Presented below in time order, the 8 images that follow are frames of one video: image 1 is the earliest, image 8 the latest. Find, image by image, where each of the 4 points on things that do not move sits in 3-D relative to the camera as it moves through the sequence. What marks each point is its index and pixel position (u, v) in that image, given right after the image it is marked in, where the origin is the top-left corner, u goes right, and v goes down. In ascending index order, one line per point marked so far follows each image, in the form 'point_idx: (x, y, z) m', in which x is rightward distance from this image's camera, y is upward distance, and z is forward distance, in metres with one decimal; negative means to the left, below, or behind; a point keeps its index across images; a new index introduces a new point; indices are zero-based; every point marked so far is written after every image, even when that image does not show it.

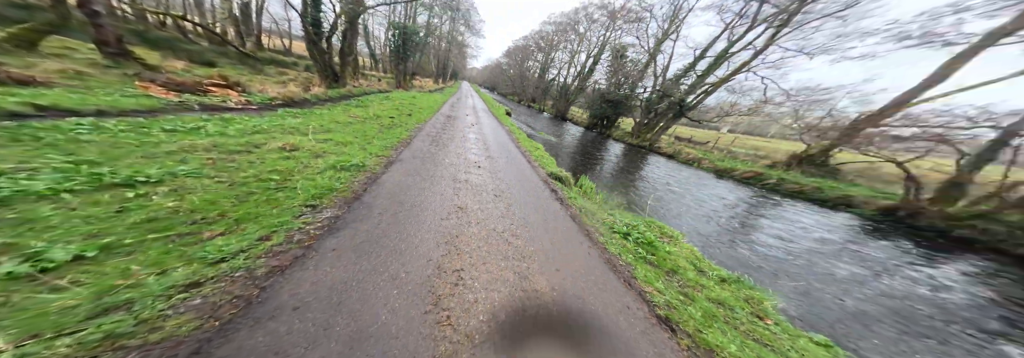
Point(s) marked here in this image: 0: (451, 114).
0: (-3.7, +4.7, +15.8) m
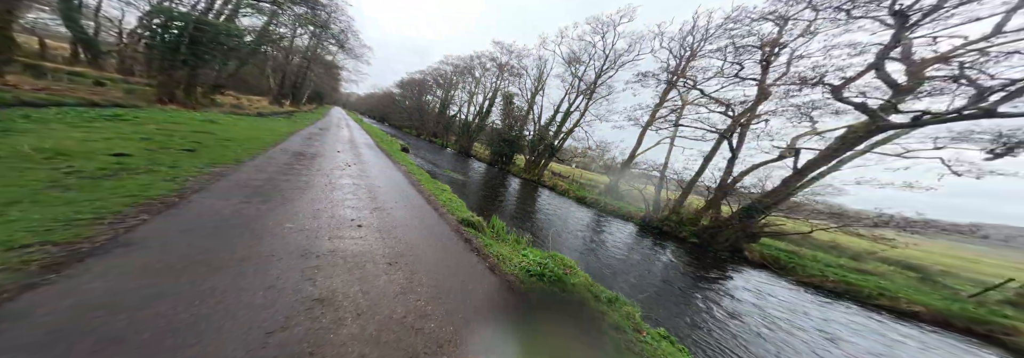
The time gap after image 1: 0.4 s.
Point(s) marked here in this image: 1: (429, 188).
0: (-10.1, +1.8, +12.0) m
1: (-3.1, -0.4, +8.4) m
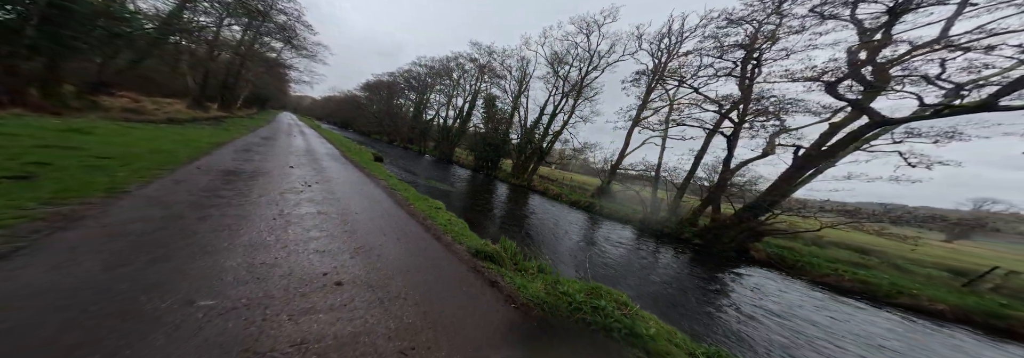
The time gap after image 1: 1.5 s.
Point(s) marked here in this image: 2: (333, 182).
0: (-10.3, +0.9, +9.4) m
1: (-2.8, -0.9, +6.8) m
2: (-6.4, -0.1, +7.5) m
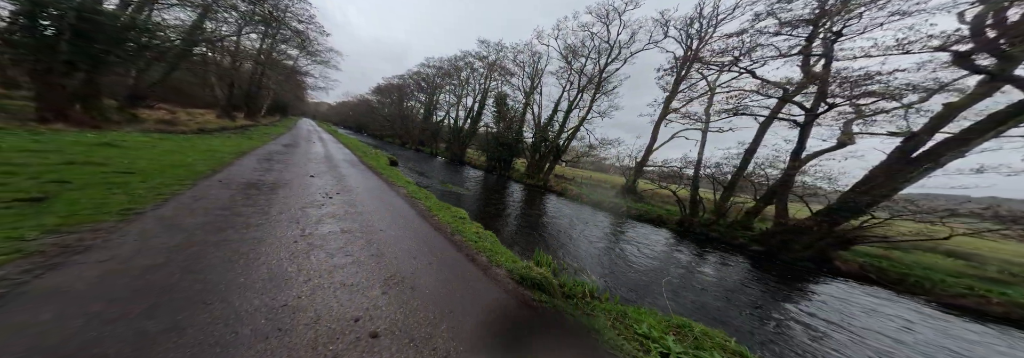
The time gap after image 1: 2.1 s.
0: (-9.3, +0.5, +9.2) m
1: (-1.9, -1.2, +6.2) m
2: (-5.4, -0.4, +7.2) m
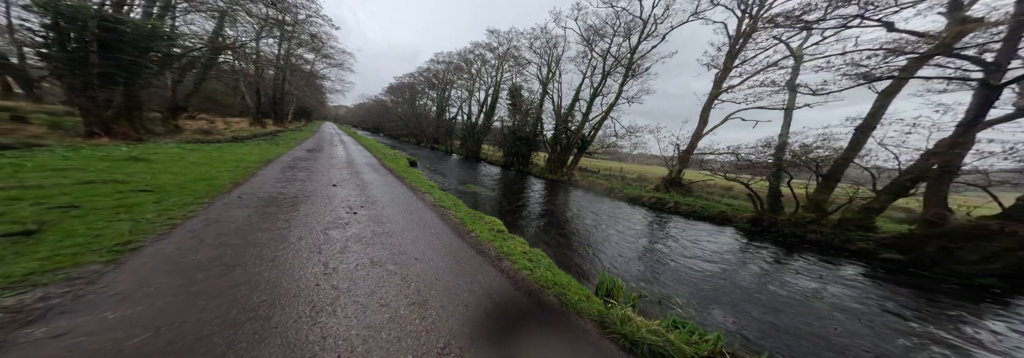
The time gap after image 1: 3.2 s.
0: (-7.9, +0.2, +8.7) m
1: (-0.6, -1.3, +5.3) m
2: (-4.1, -0.7, +6.4) m
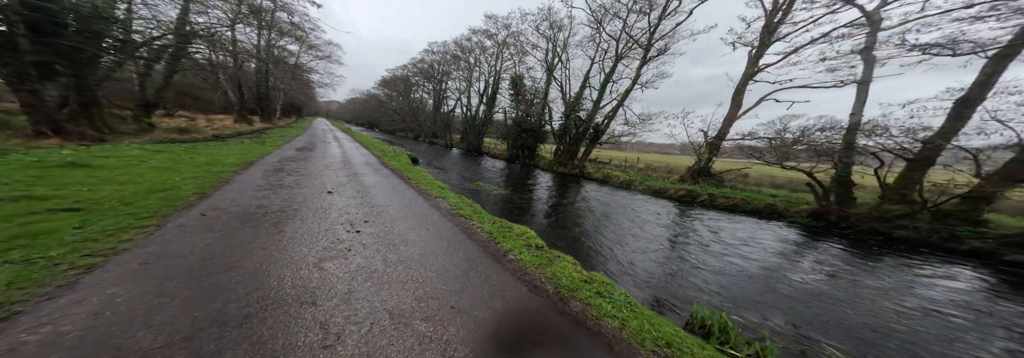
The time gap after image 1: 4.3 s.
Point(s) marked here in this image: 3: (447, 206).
0: (-7.0, 0.0, +7.4) m
1: (+0.3, -1.4, +4.1) m
2: (-3.2, -0.8, +5.2) m
3: (-1.9, -0.7, +6.5) m
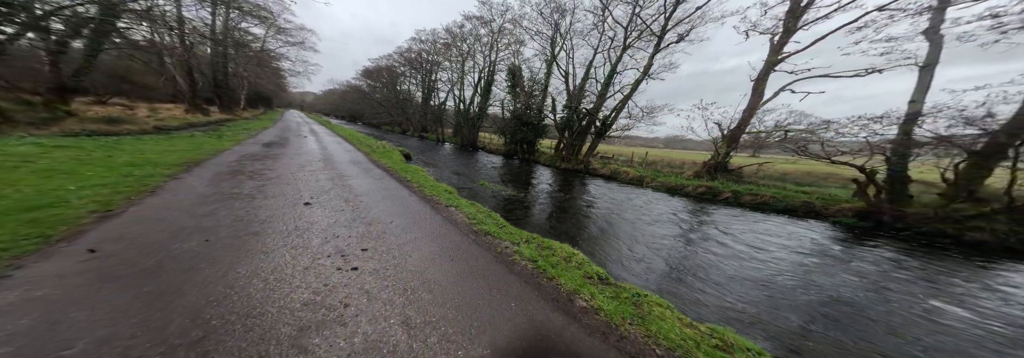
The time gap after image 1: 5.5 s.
0: (-6.3, -0.1, +5.7) m
1: (+1.2, -1.5, +2.9) m
2: (-2.4, -1.0, +3.8) m
3: (-1.1, -0.8, +5.2) m
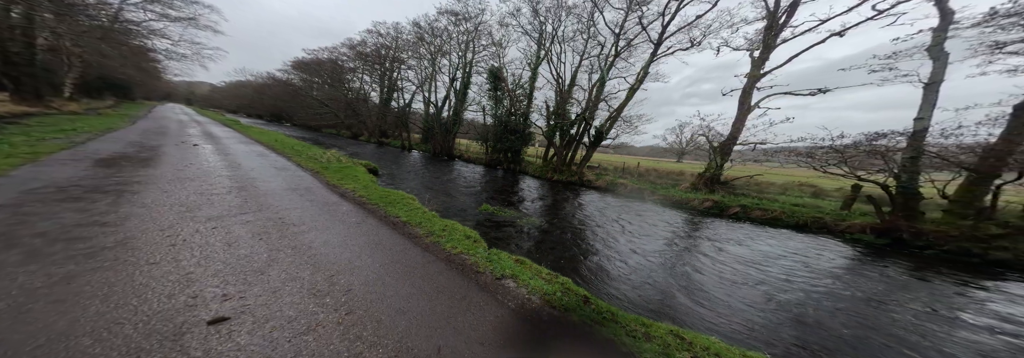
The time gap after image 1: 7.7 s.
0: (-4.7, -1.0, +2.4) m
1: (+3.2, -2.1, +1.2) m
2: (-0.4, -1.7, +1.3) m
3: (+0.4, -1.5, +3.0) m
